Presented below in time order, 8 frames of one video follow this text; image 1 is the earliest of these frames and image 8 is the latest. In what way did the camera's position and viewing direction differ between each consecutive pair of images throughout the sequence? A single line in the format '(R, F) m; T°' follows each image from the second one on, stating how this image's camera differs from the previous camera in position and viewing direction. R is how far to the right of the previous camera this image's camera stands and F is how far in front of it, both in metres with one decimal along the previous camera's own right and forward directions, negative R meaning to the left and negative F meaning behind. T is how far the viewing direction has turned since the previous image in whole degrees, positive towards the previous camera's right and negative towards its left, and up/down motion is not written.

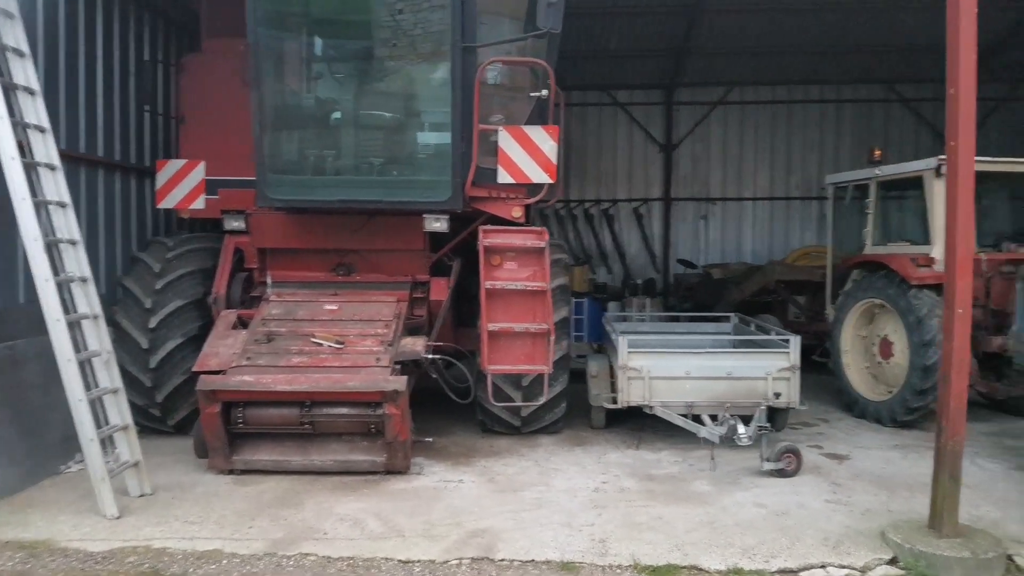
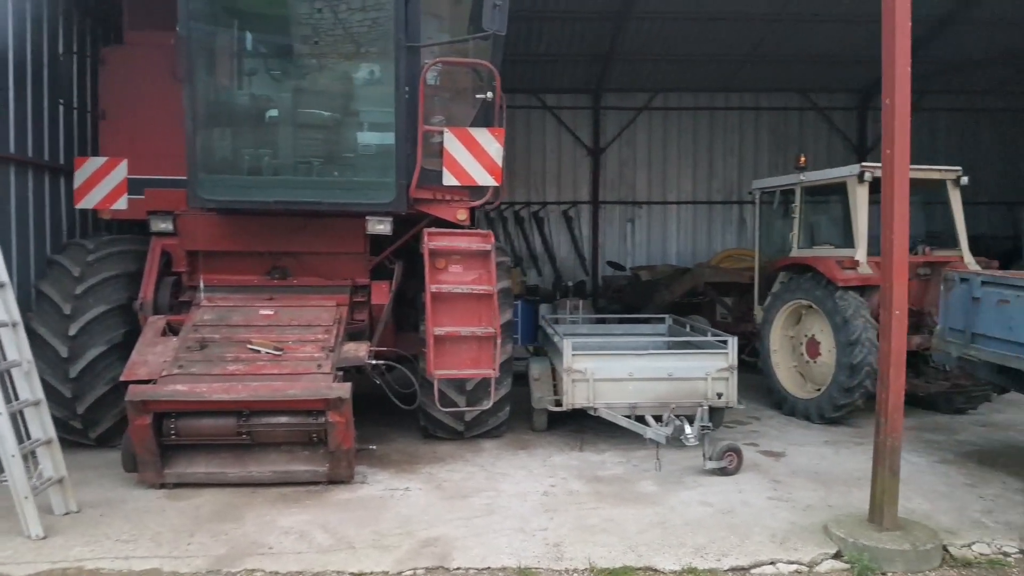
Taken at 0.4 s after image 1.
(-0.1, +0.1) m; +6°
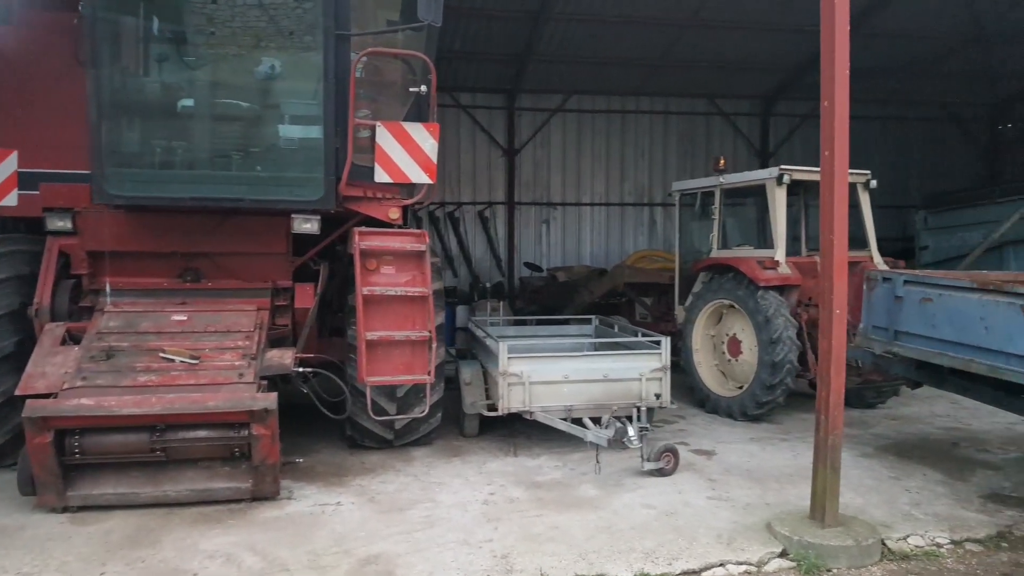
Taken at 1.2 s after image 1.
(-0.2, +0.2) m; +7°
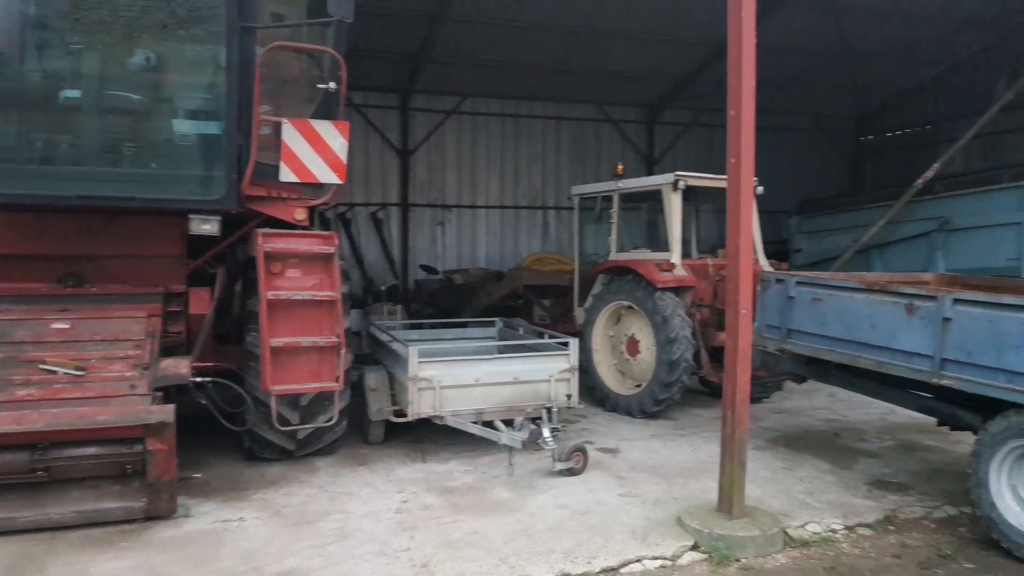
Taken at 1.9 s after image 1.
(-0.1, 0.0) m; +8°
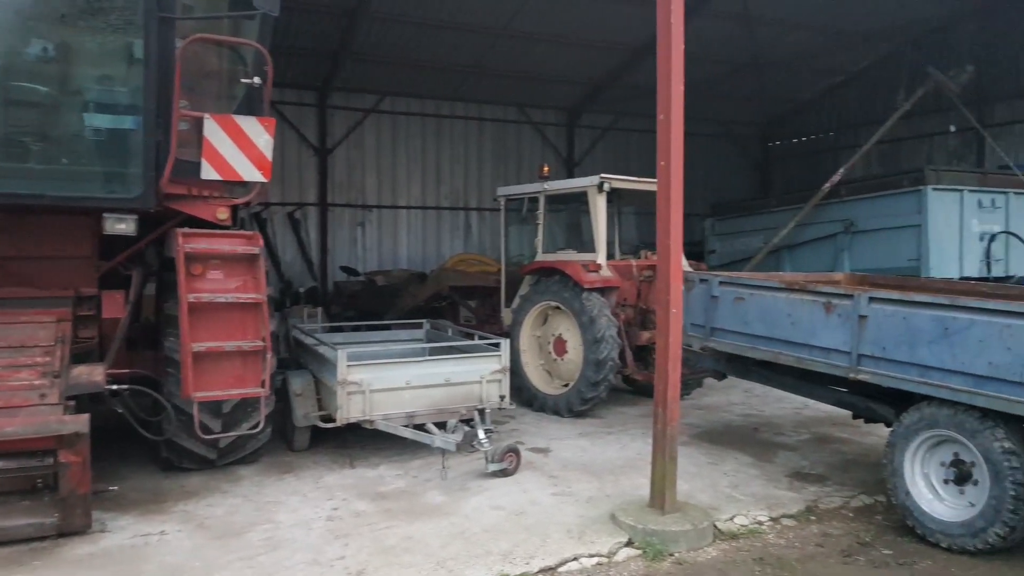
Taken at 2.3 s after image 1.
(-0.1, 0.0) m; +6°
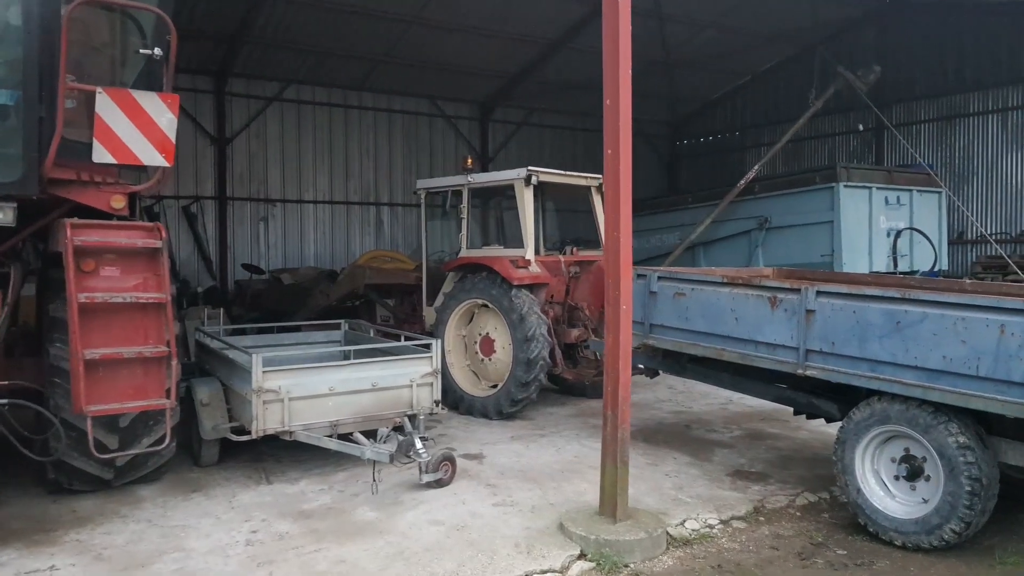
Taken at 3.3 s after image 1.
(-0.2, +0.3) m; +7°
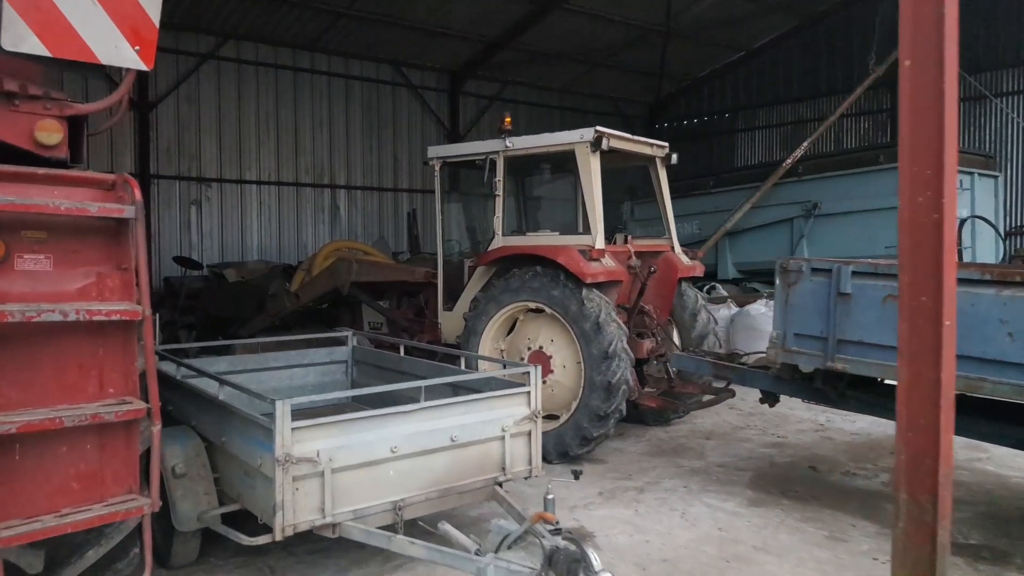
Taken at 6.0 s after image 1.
(-0.9, +1.6) m; +7°
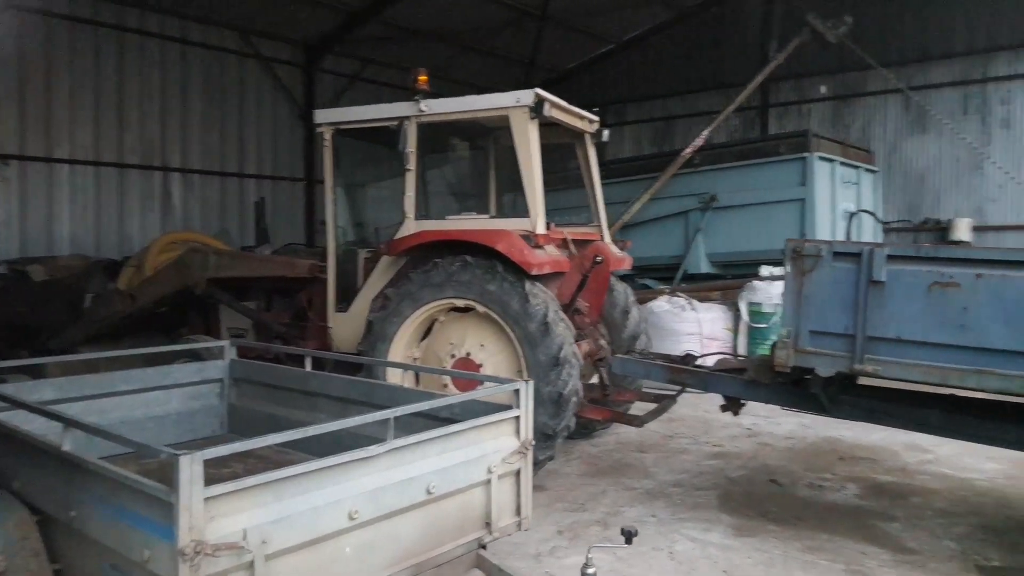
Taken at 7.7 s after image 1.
(-0.4, +0.9) m; +12°
